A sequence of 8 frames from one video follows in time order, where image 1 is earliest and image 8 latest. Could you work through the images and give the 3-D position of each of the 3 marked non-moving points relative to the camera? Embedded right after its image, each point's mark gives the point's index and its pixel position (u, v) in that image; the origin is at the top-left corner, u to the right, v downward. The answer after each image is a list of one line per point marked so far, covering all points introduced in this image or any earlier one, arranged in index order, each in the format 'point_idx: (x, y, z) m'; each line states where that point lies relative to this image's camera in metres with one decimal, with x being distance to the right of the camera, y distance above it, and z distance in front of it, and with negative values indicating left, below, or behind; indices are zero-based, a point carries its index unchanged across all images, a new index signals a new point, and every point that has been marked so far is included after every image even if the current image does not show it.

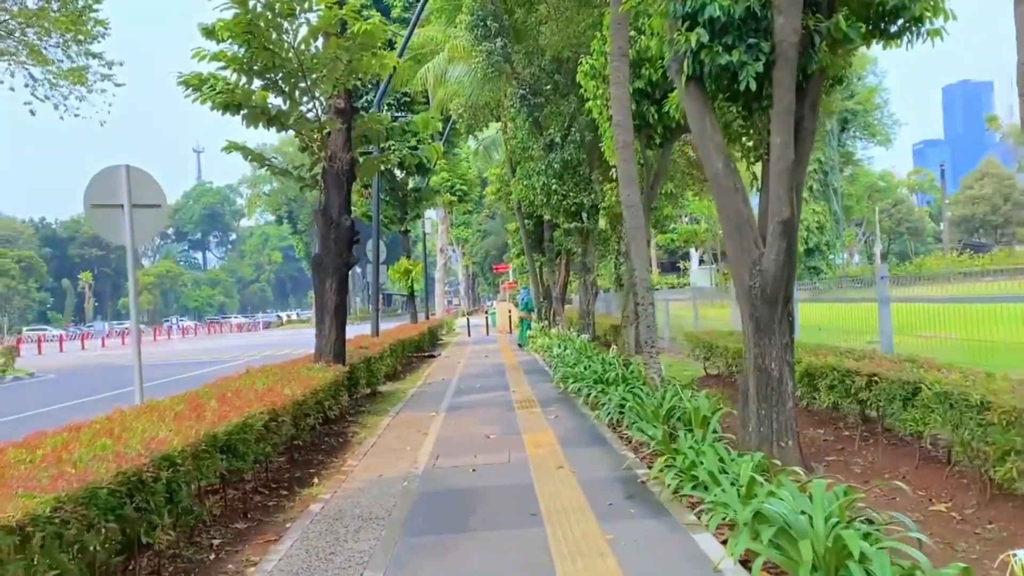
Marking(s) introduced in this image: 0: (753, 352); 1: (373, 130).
0: (+1.6, -0.4, +5.7) m
1: (-1.6, +1.8, +10.0) m
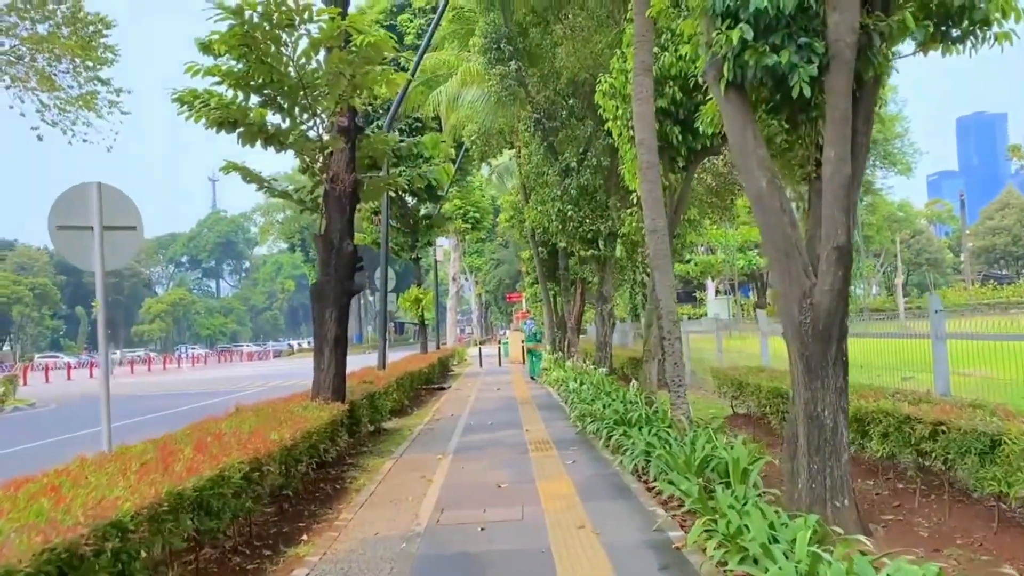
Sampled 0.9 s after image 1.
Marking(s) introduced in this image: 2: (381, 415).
0: (+1.7, -0.6, +5.0) m
1: (-1.4, +1.4, +9.4) m
2: (-1.7, -1.6, +11.2) m
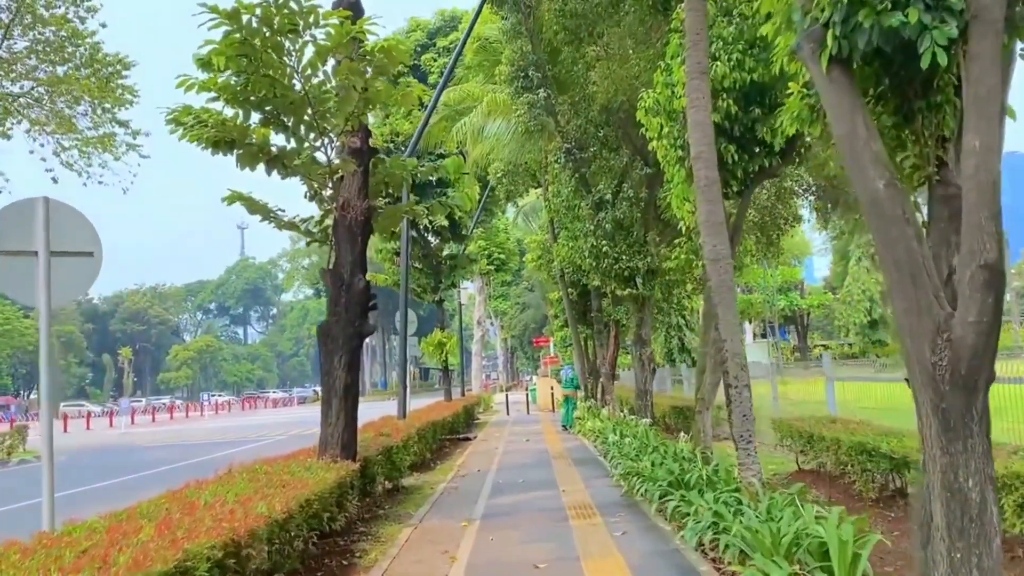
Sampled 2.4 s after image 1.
0: (+1.8, -0.8, +3.8) m
1: (-1.1, +1.1, +8.4) m
2: (-1.3, -2.1, +10.0) m
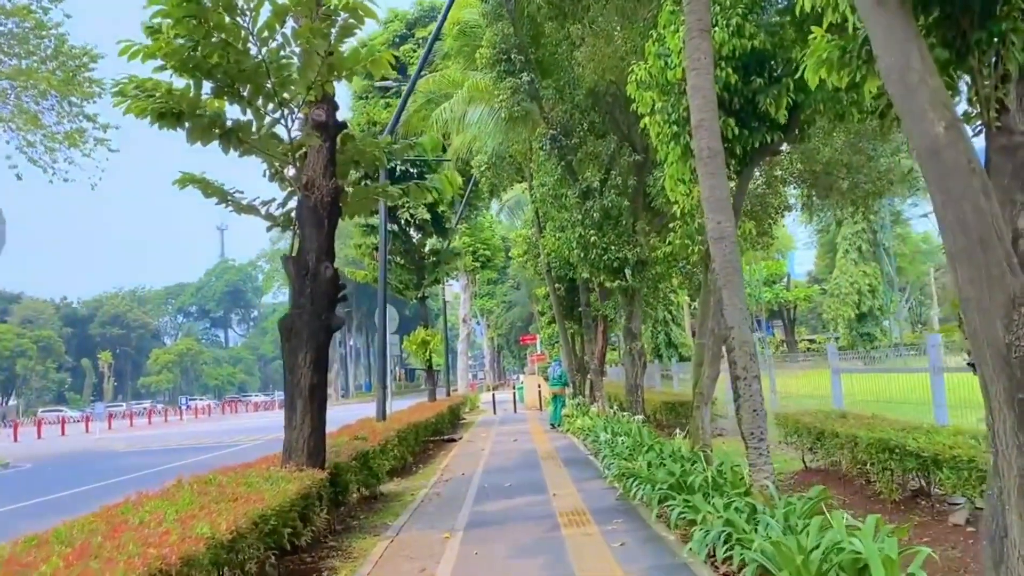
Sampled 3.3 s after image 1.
0: (+1.8, -0.6, +3.1) m
1: (-1.3, +1.1, +7.7) m
2: (-1.4, -2.0, +9.3) m
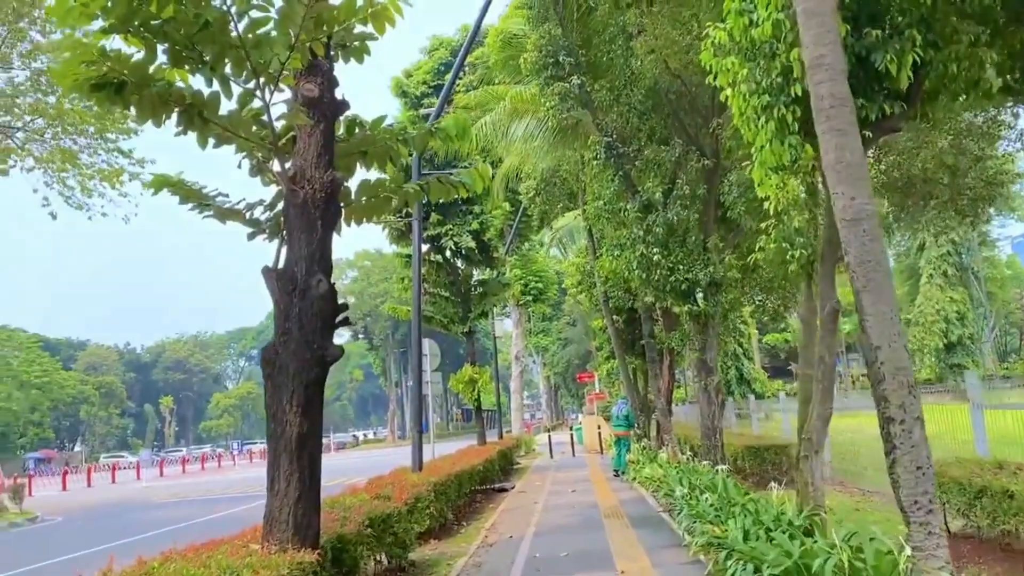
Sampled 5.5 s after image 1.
0: (+1.8, -0.5, +1.3) m
1: (-0.9, +1.0, +6.1) m
2: (-0.9, -2.2, +7.6) m
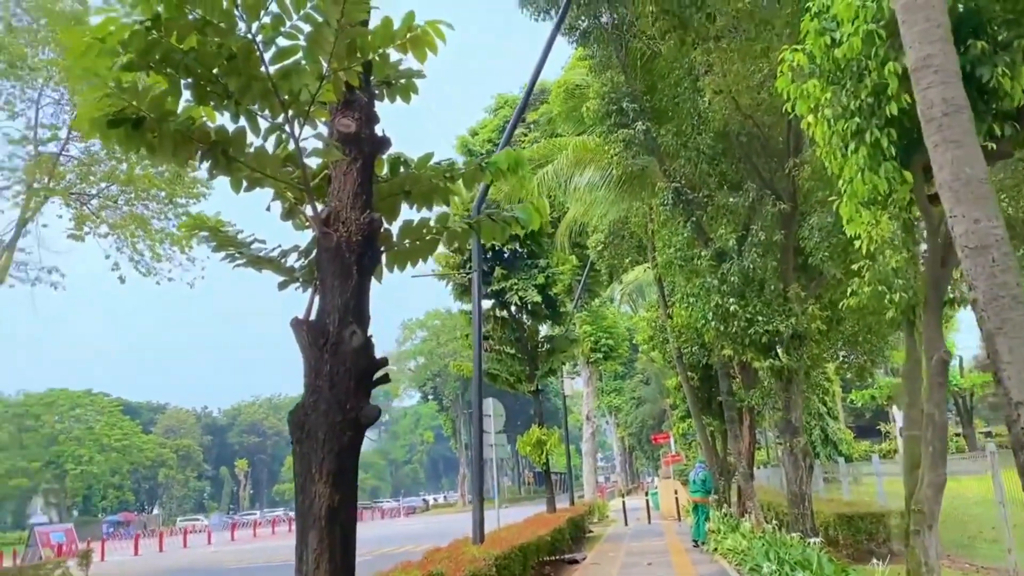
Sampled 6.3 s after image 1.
0: (+1.8, -0.5, +0.5) m
1: (-0.6, +0.7, +5.6) m
2: (-0.4, -2.7, +6.8) m
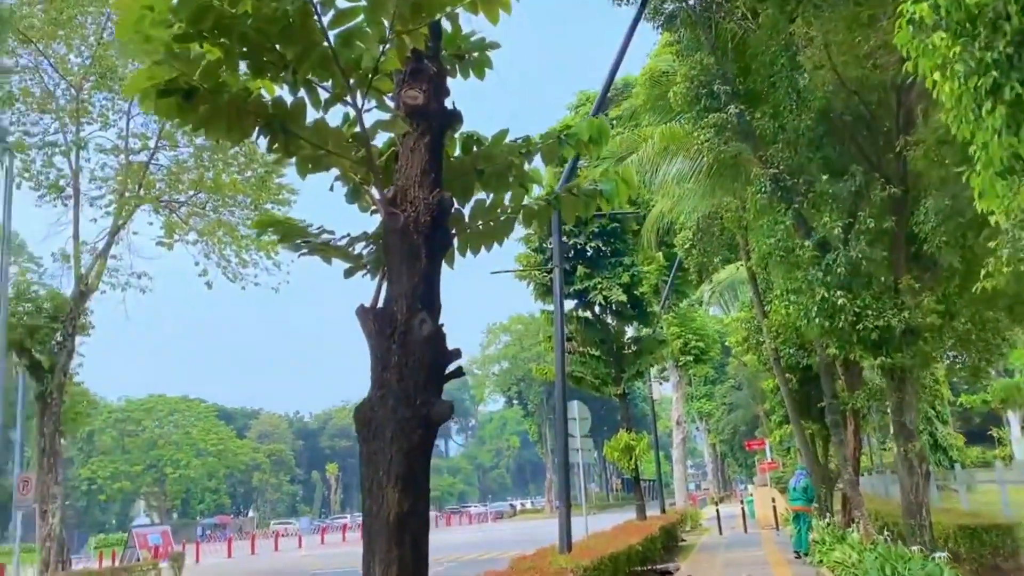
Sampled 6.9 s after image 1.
0: (+1.8, -0.3, -0.2) m
1: (-0.1, +0.7, +5.1) m
2: (+0.2, -2.6, +6.3) m
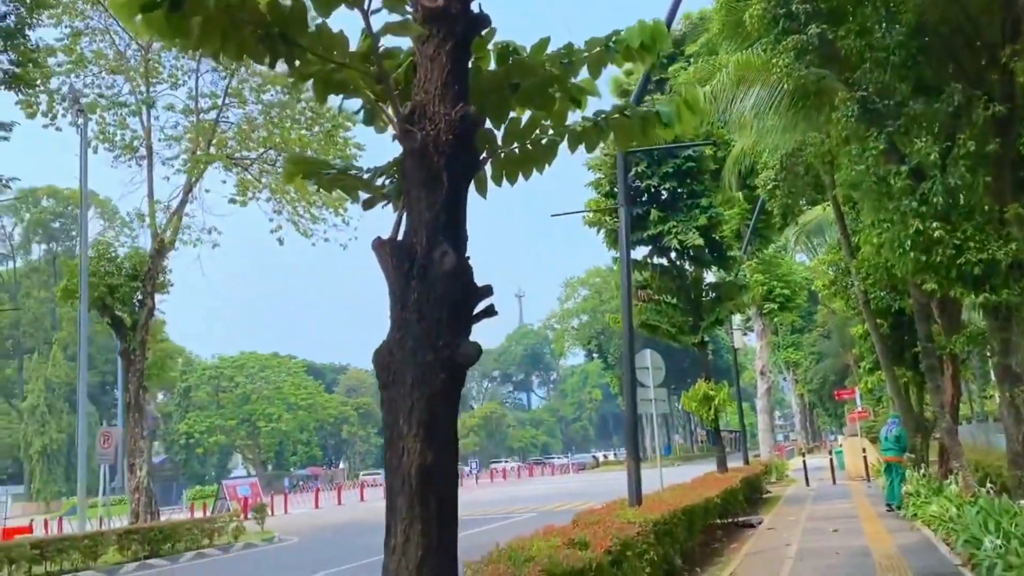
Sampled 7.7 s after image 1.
0: (+1.6, -0.2, -0.9) m
1: (+0.1, +1.1, +4.5) m
2: (+0.6, -2.2, +5.9) m
